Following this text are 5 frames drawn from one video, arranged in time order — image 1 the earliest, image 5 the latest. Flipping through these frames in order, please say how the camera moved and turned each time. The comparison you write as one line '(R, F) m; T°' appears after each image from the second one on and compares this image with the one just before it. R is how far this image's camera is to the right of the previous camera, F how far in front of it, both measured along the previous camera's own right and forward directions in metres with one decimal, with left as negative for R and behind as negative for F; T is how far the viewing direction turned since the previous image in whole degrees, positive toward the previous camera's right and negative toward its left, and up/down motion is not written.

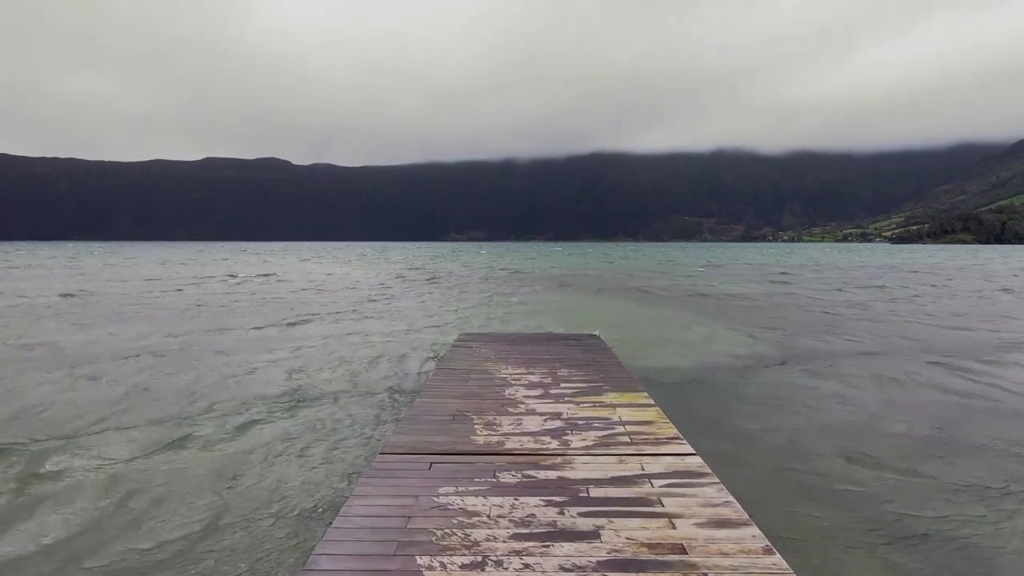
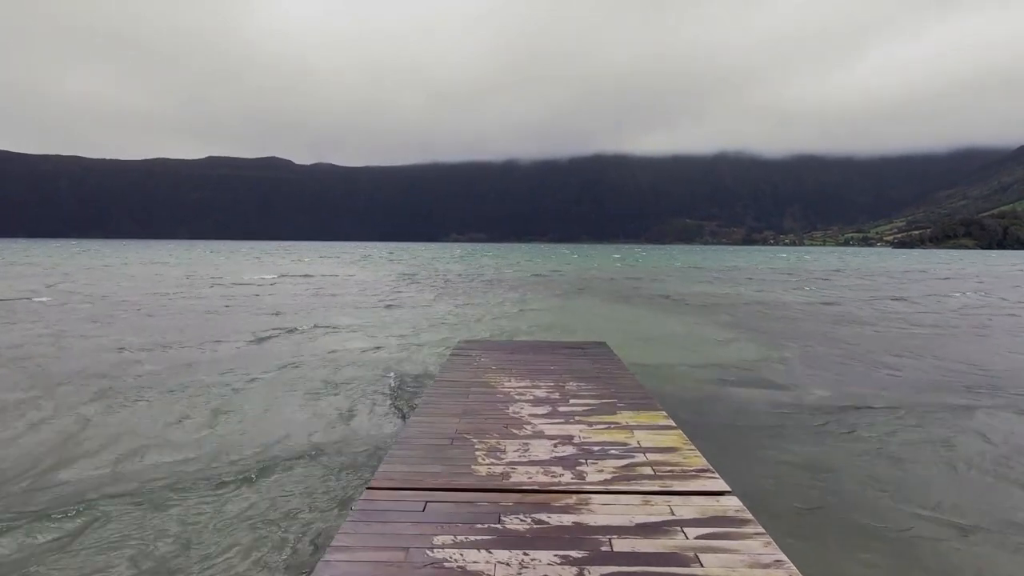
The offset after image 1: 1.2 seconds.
(-0.1, +0.8) m; 0°
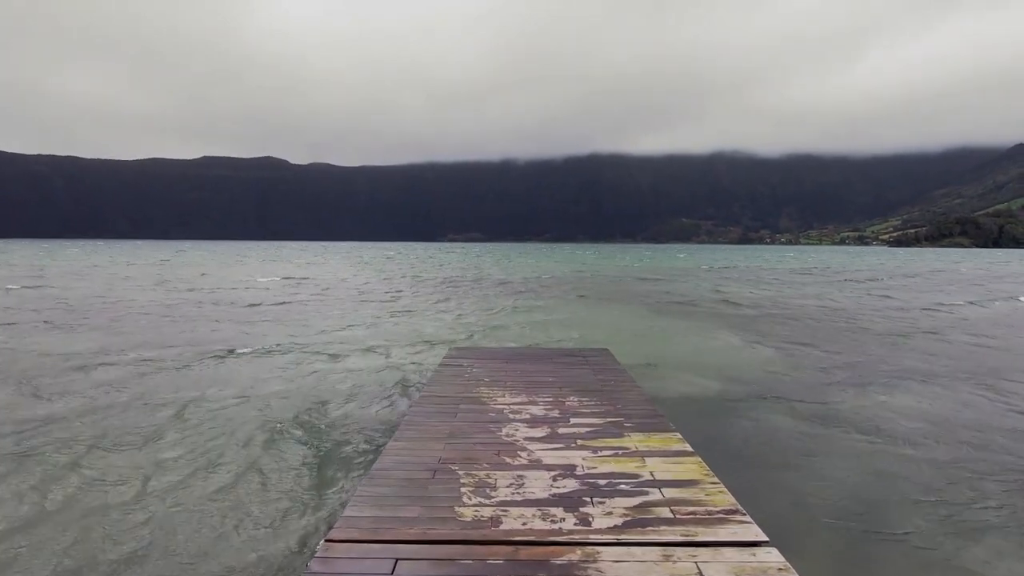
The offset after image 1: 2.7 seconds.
(+0.1, +0.9) m; 0°
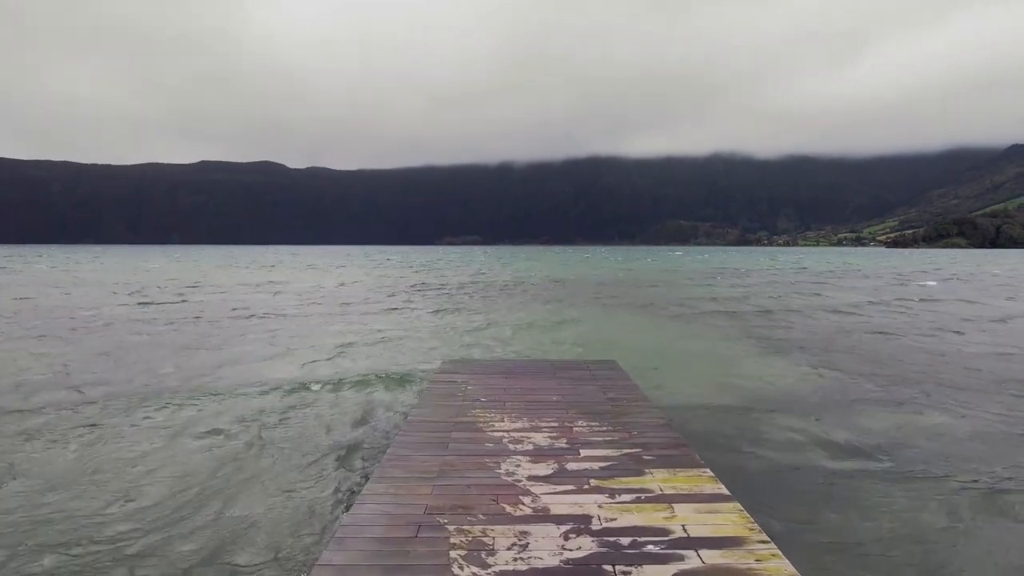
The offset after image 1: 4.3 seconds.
(0.0, +1.0) m; 0°
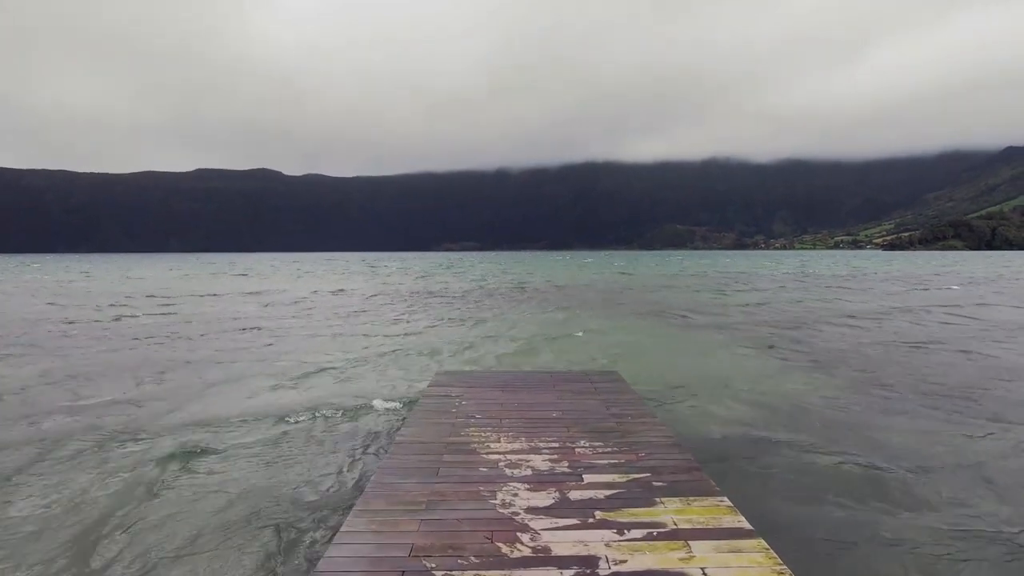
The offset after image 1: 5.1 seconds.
(0.0, +0.5) m; 0°
